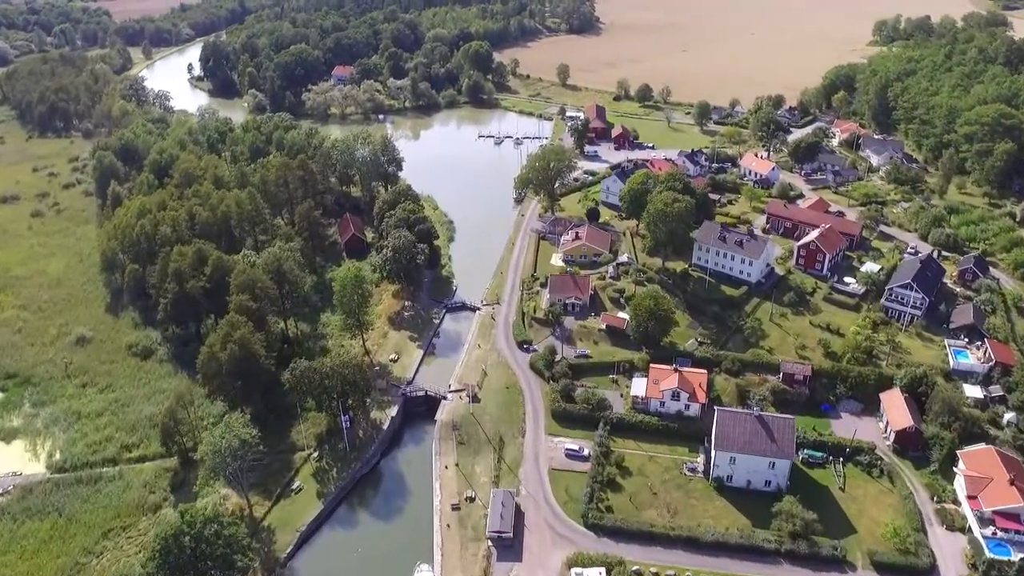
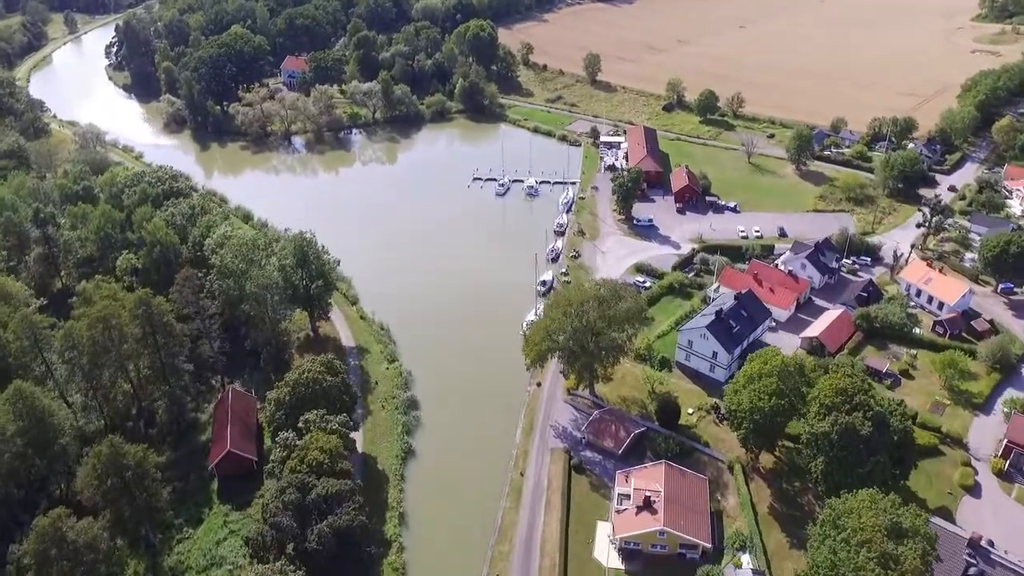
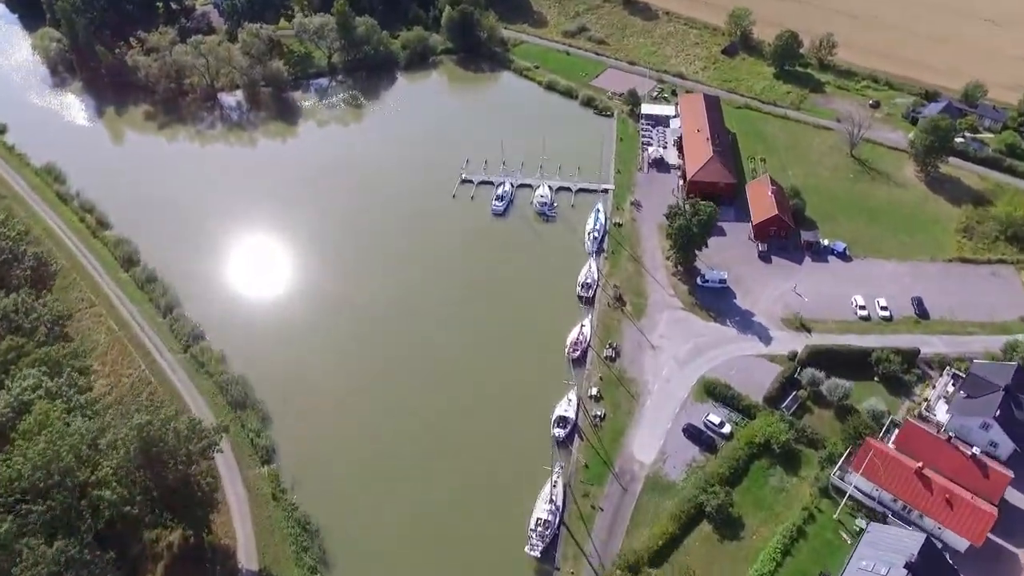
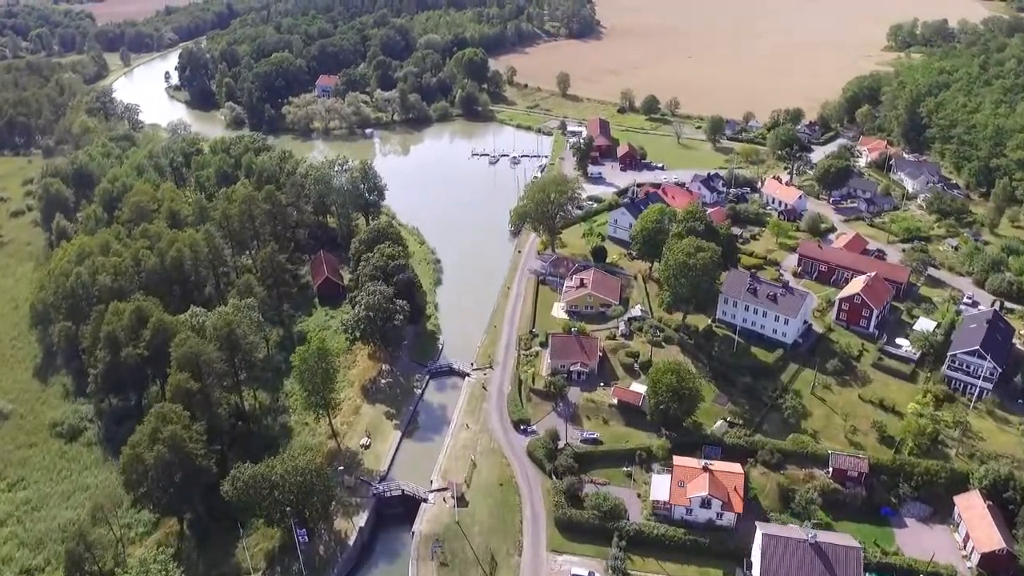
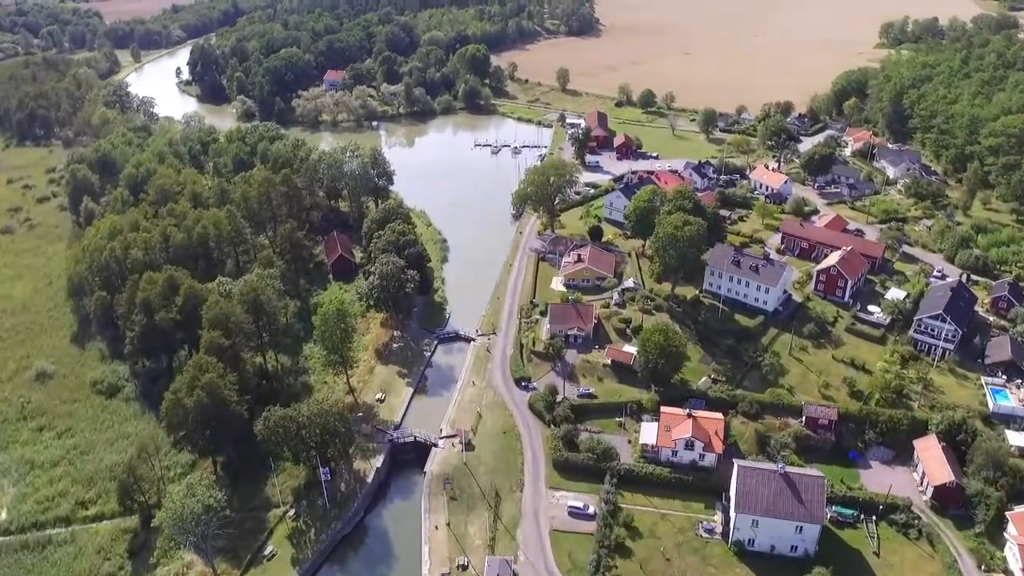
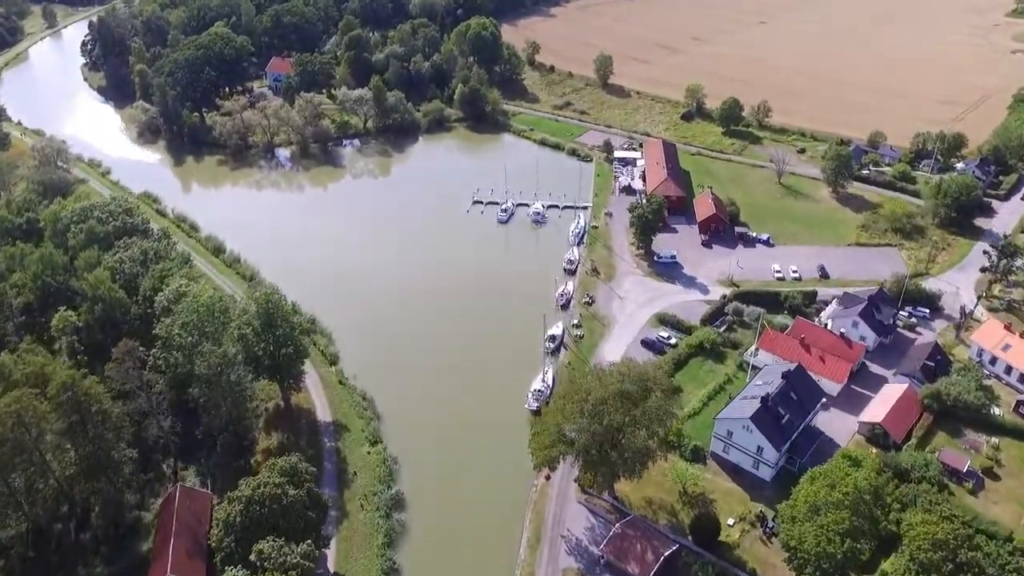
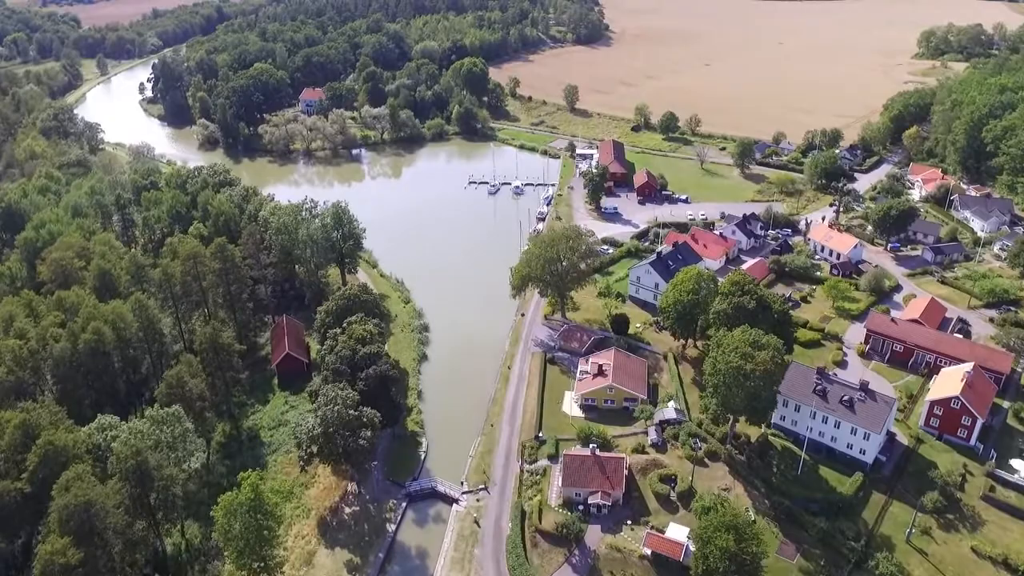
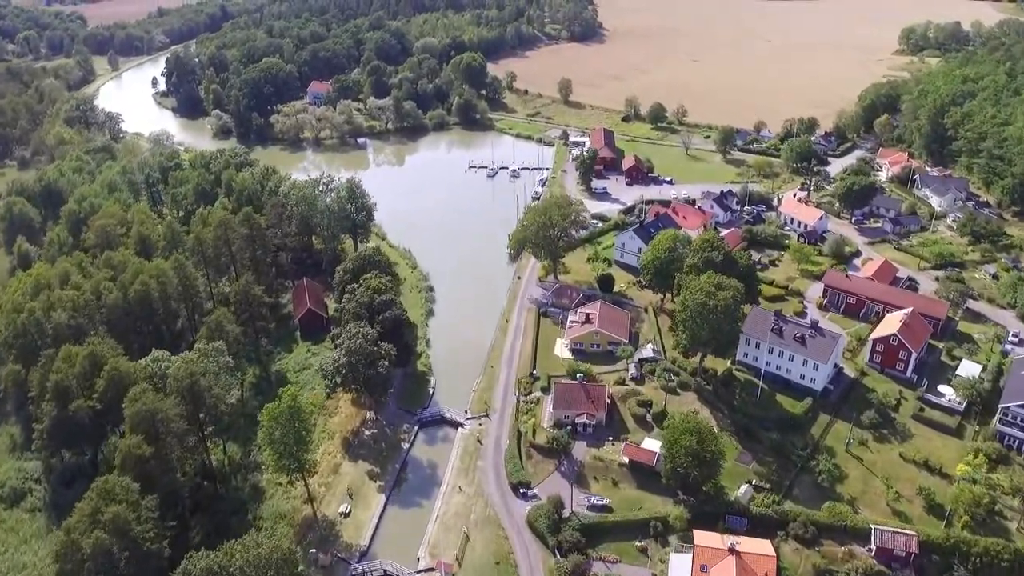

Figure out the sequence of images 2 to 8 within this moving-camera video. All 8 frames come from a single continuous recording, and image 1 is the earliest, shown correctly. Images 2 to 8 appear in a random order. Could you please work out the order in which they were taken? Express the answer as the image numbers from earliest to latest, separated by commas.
5, 4, 8, 7, 2, 6, 3
